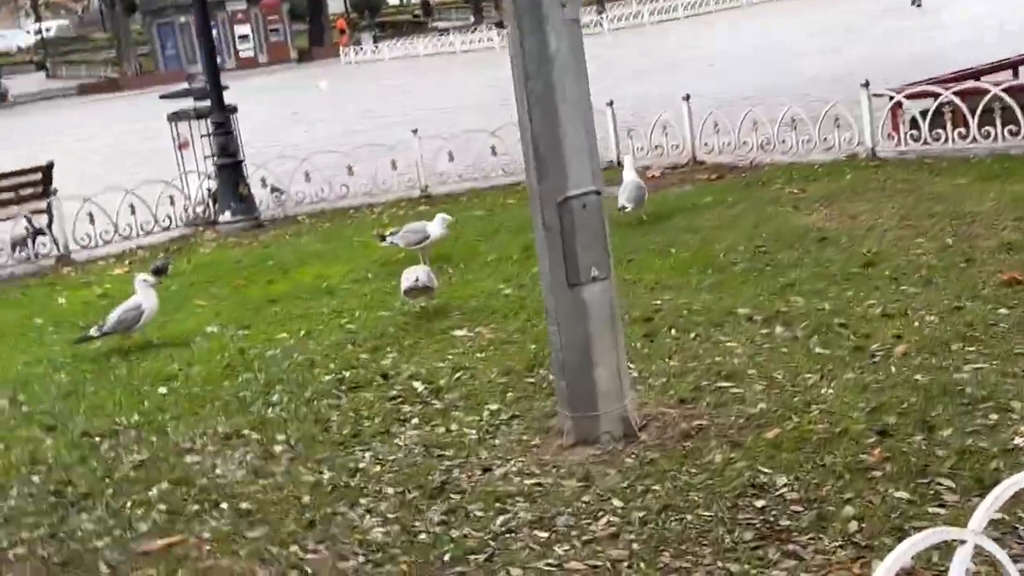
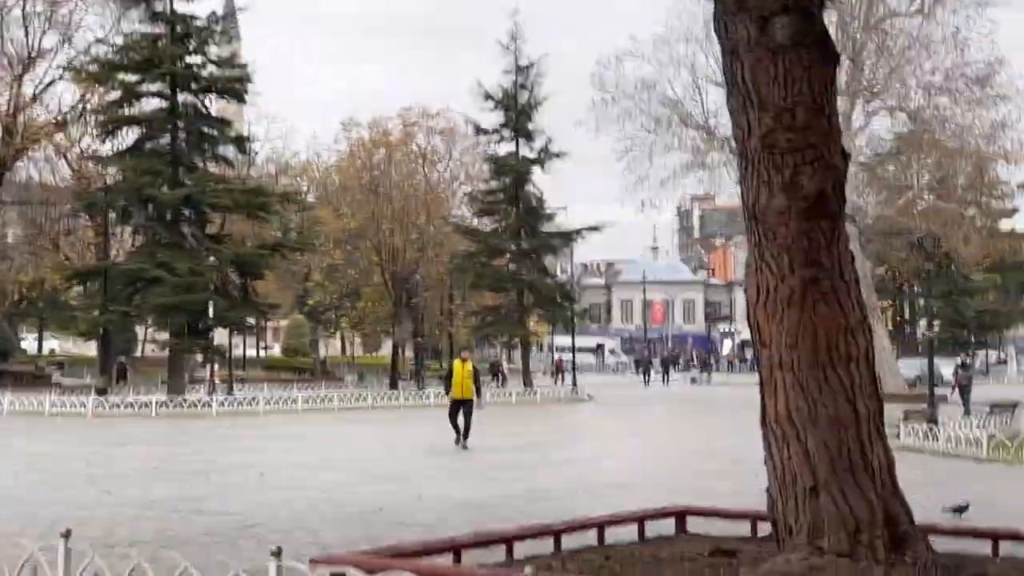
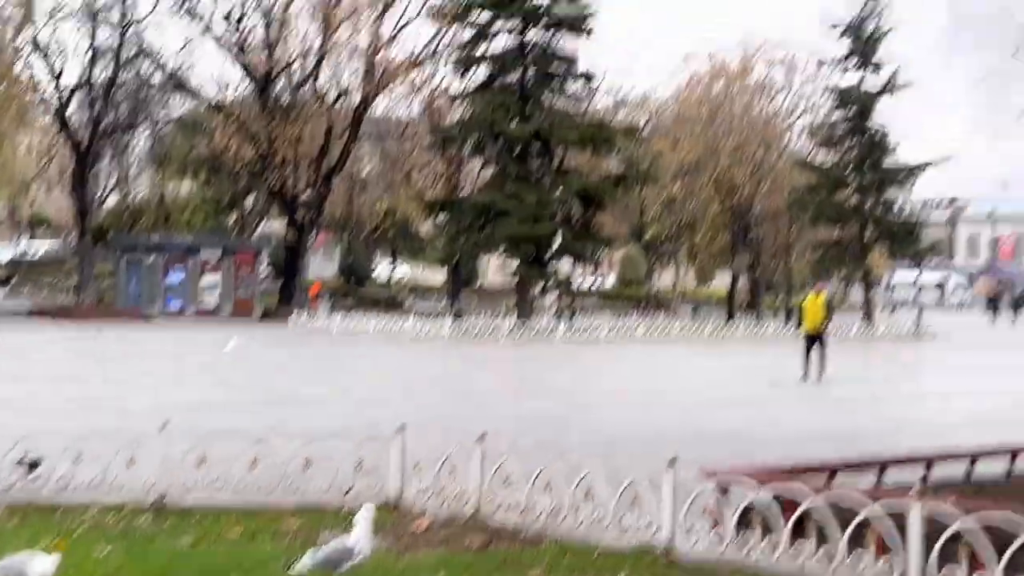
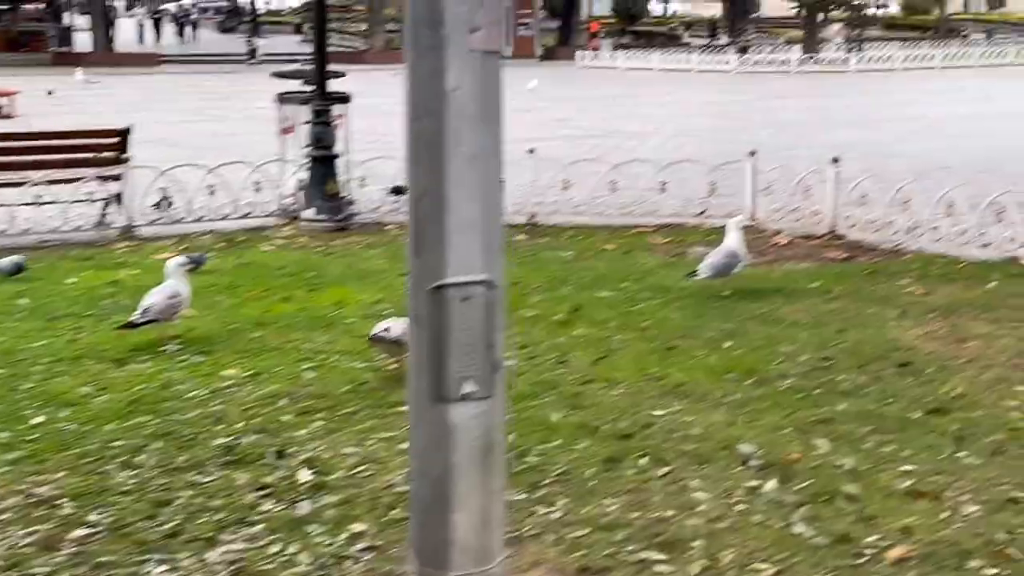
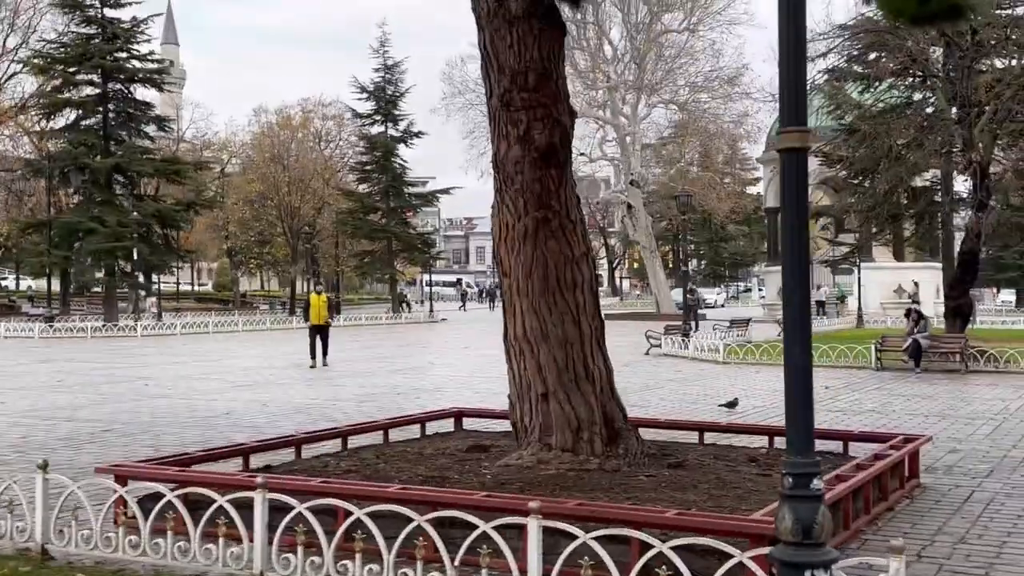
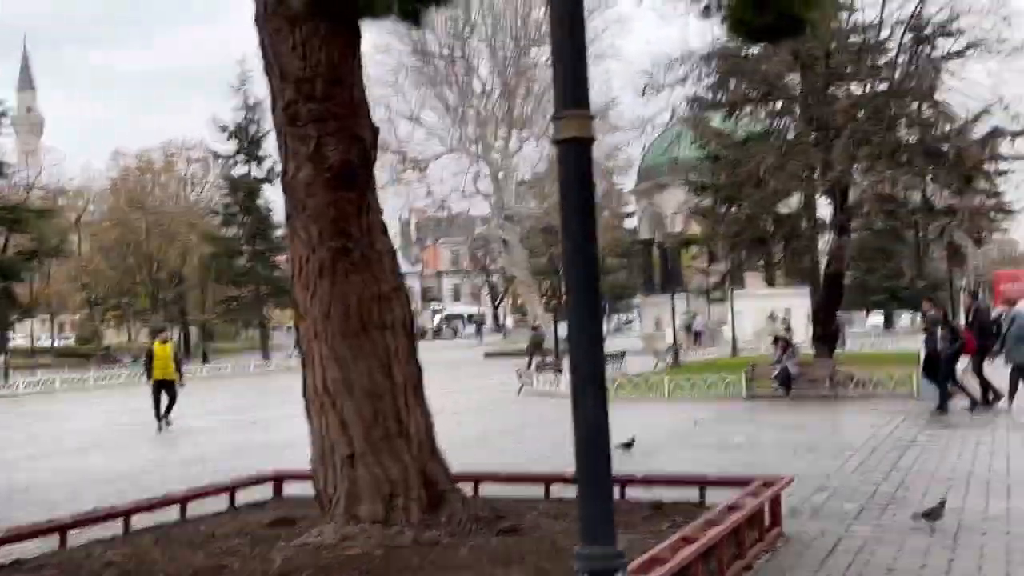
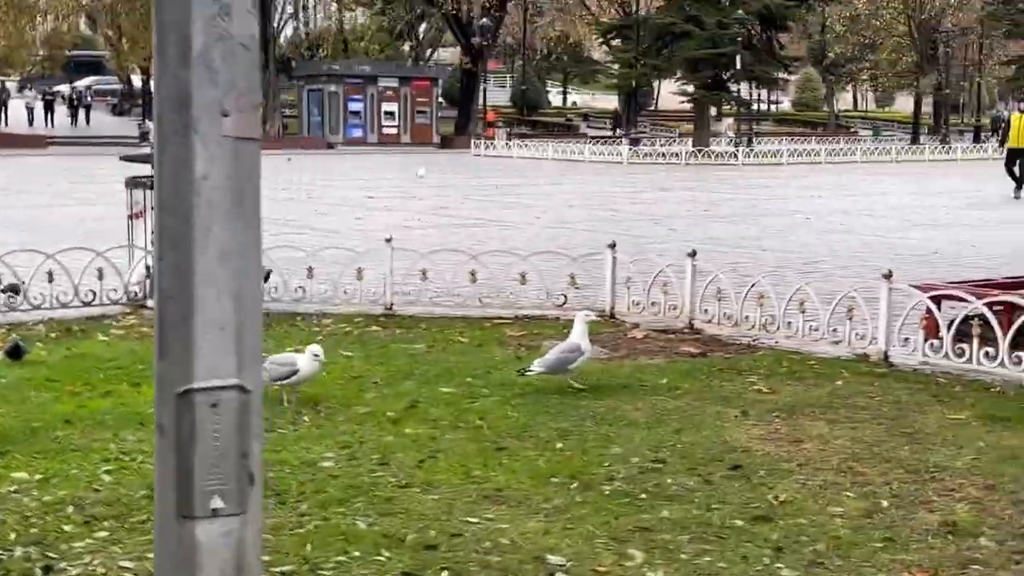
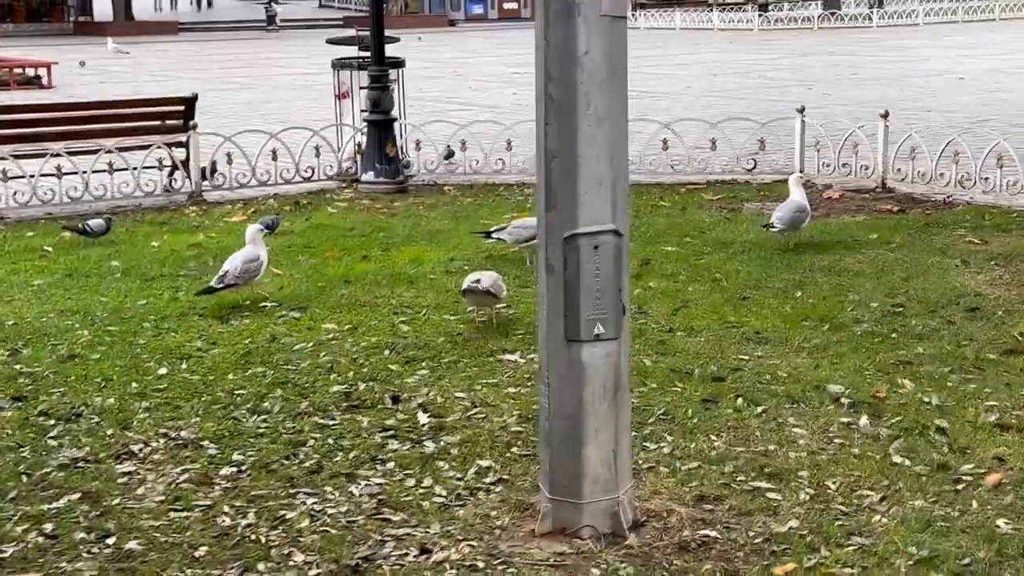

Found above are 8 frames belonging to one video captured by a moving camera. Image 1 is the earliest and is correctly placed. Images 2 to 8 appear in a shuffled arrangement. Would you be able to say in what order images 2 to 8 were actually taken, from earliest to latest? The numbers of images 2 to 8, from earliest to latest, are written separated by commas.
8, 4, 7, 3, 2, 5, 6
